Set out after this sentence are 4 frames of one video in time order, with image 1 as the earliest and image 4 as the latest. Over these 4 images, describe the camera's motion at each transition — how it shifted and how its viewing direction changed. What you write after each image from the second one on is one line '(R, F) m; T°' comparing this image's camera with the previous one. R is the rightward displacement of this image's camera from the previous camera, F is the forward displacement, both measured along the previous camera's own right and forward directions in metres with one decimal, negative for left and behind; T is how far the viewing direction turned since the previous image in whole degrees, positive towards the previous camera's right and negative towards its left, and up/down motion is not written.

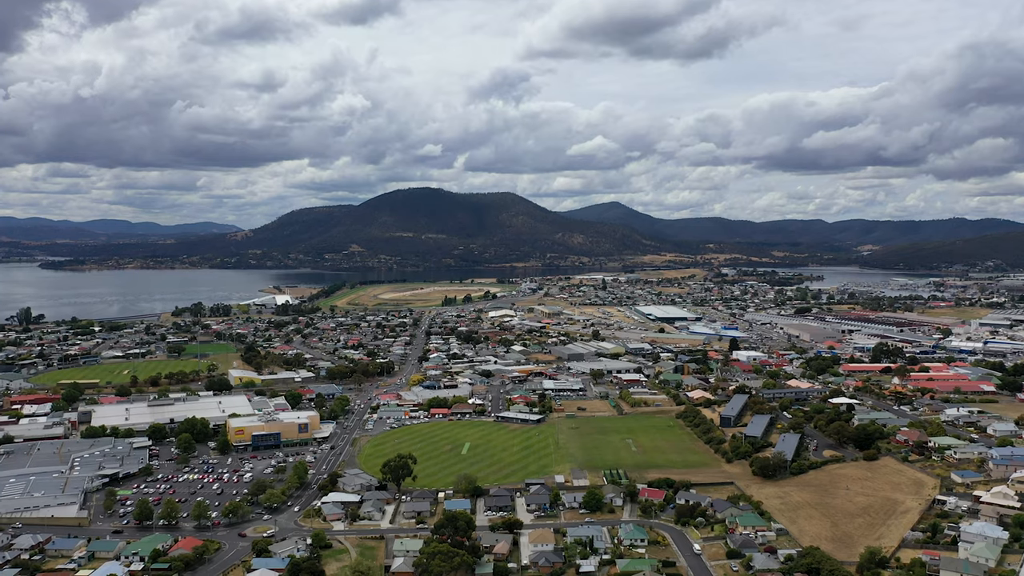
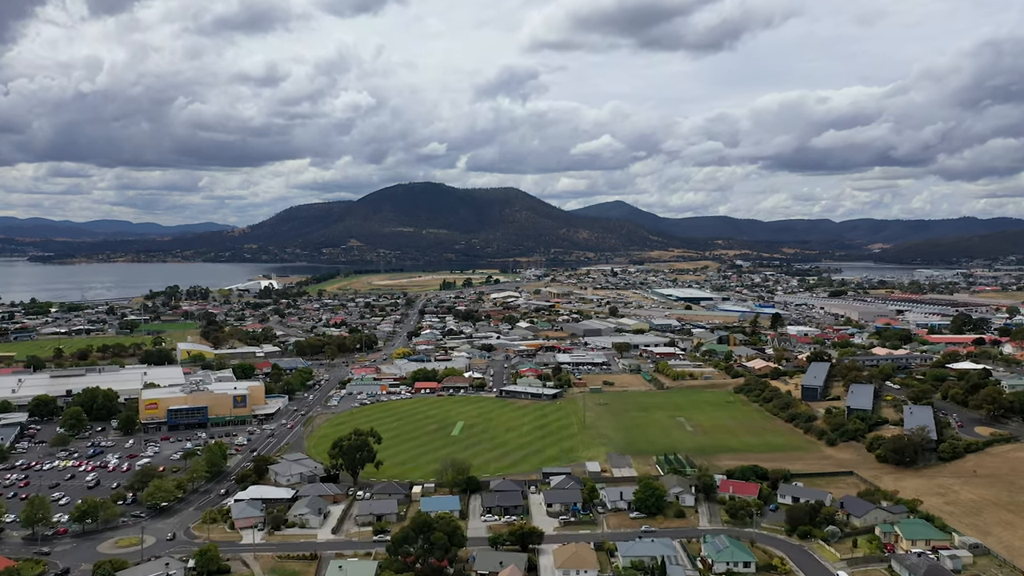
(-0.2, +11.3) m; 0°
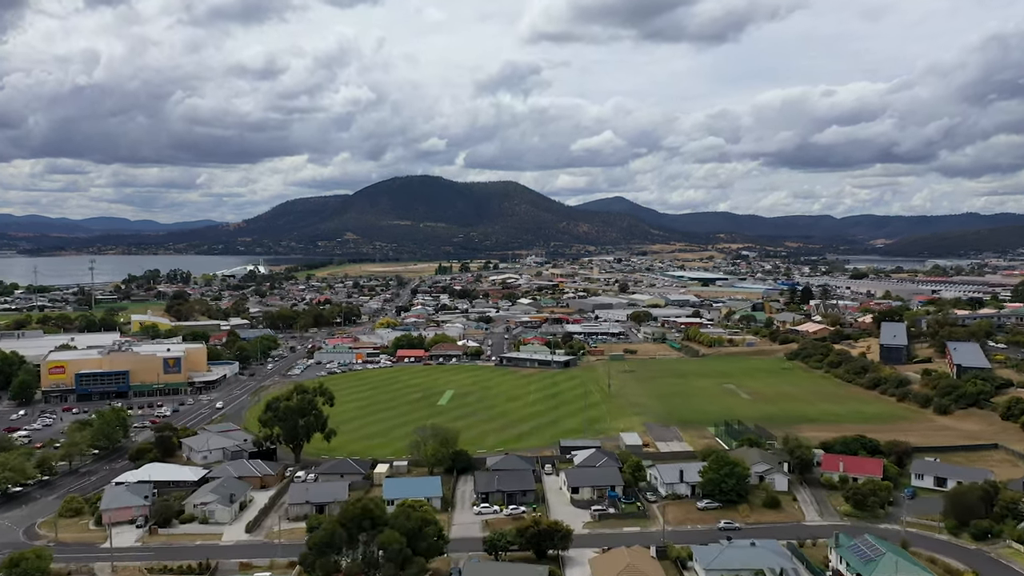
(-0.1, +6.8) m; 0°
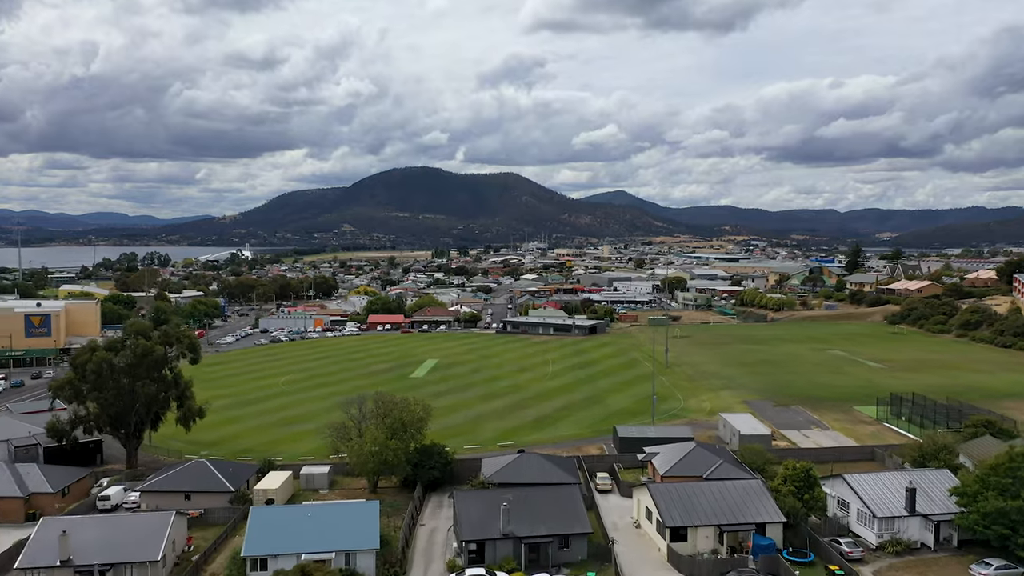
(-0.2, +7.7) m; 0°
